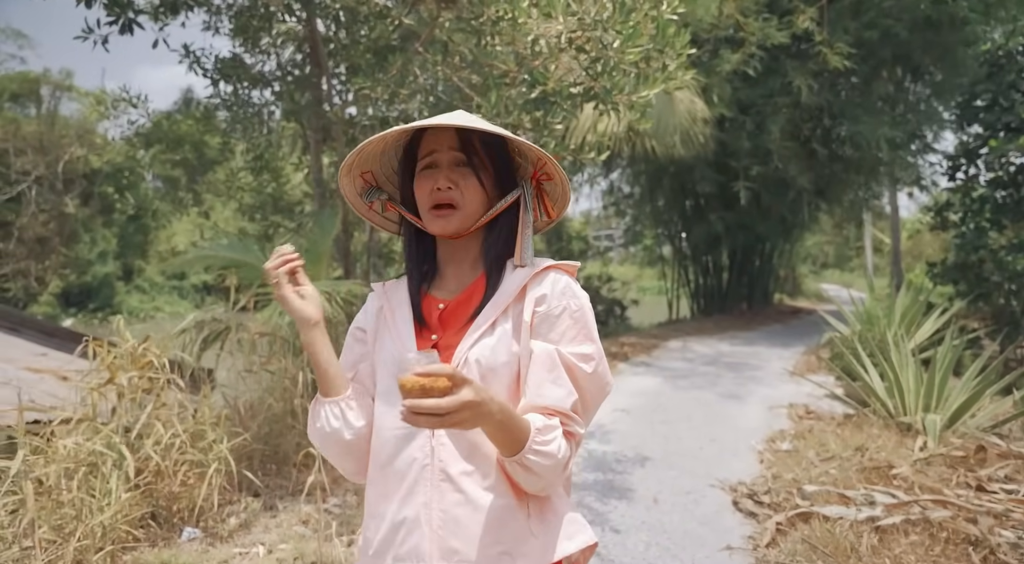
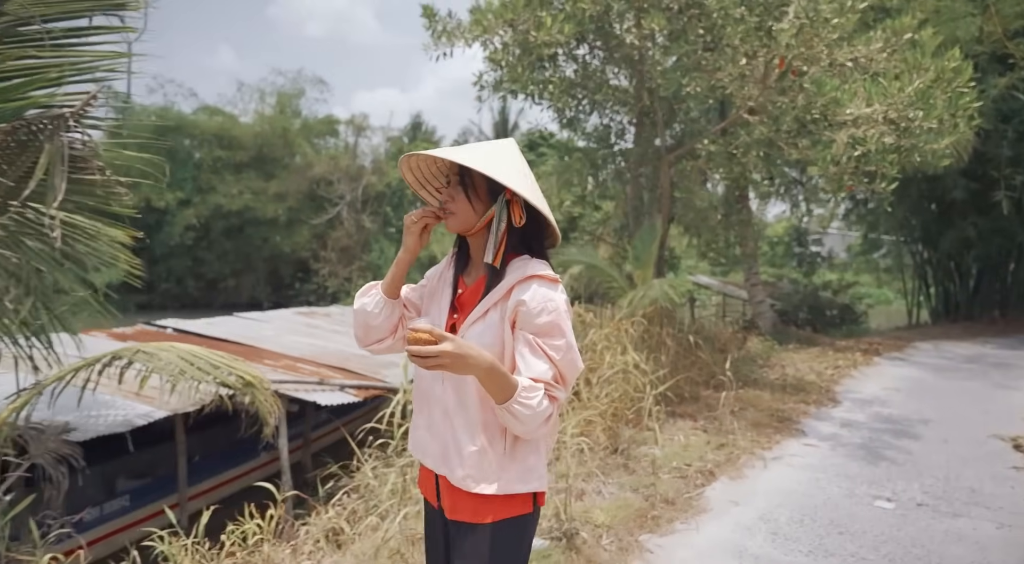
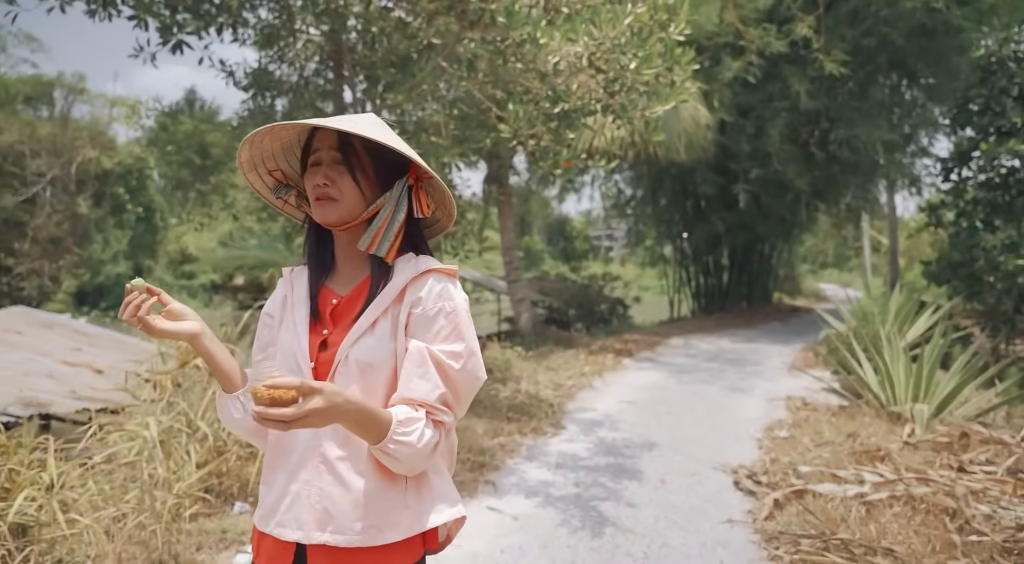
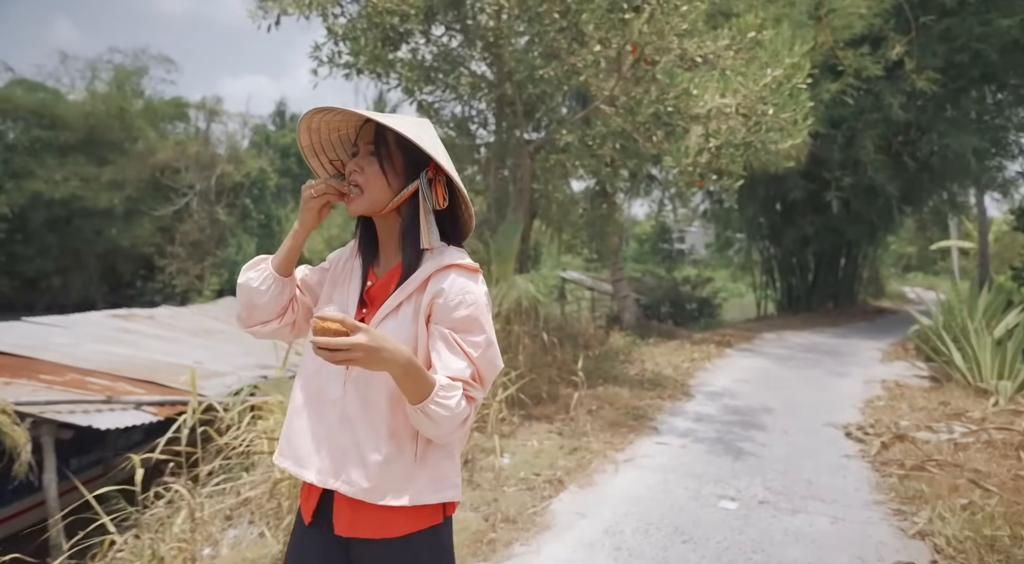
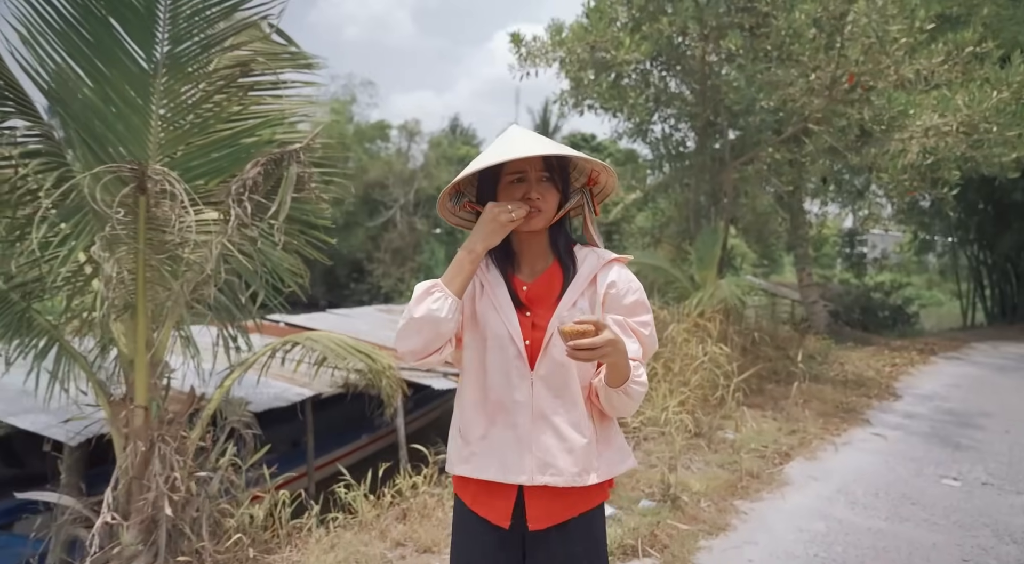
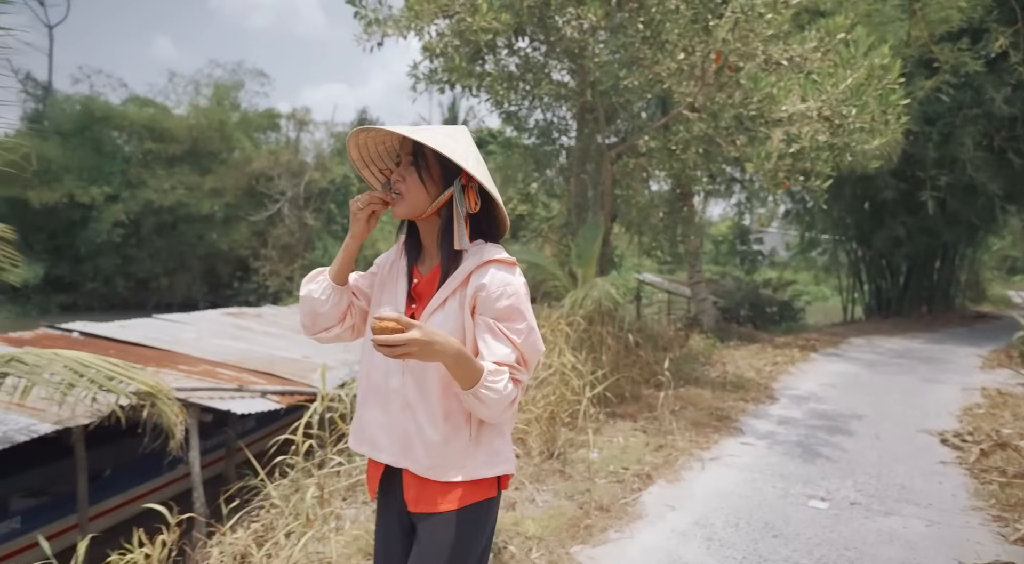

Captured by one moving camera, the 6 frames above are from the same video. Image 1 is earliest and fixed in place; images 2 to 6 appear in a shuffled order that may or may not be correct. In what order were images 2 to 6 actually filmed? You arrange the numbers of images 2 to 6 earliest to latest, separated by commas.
3, 4, 6, 2, 5
